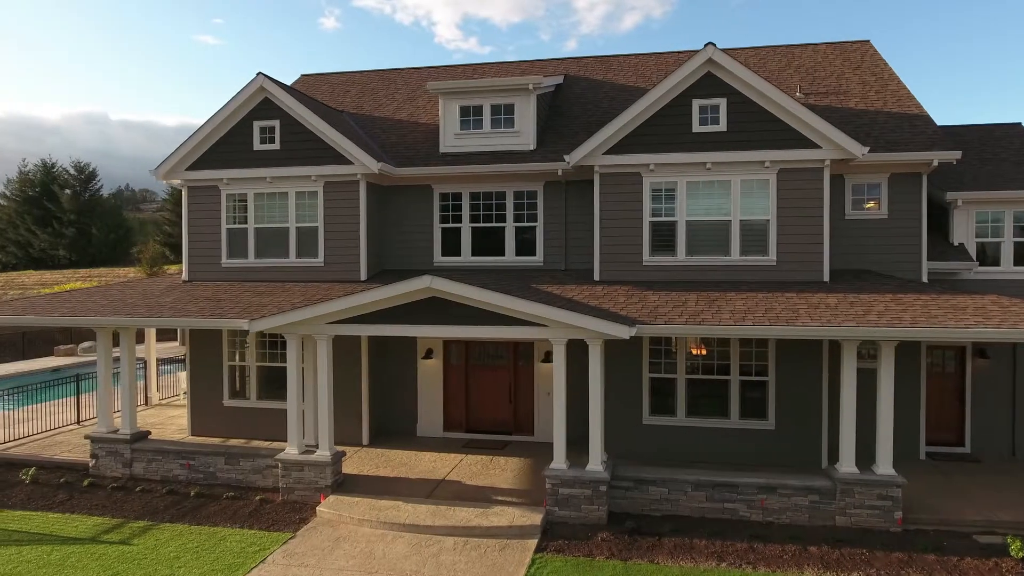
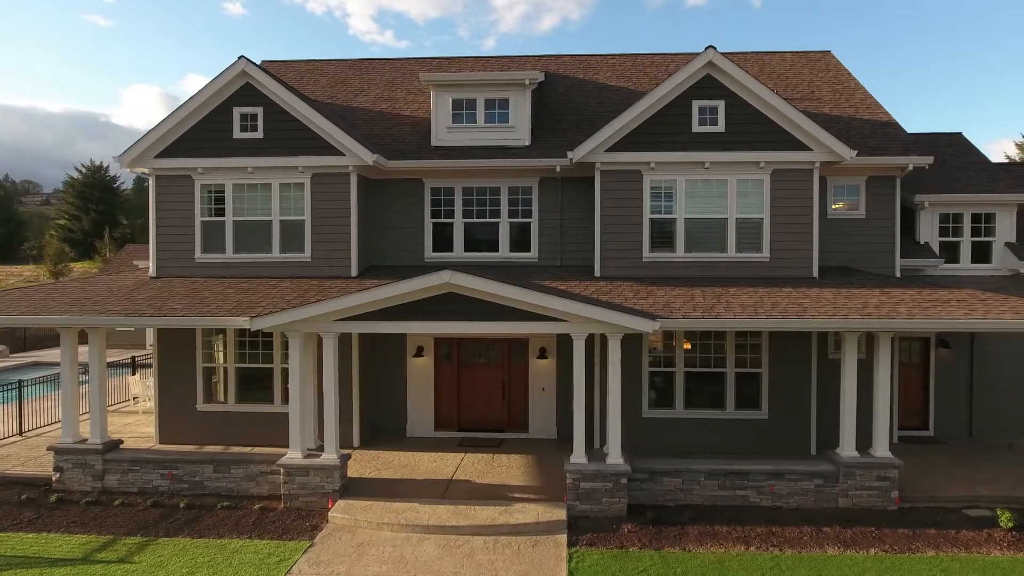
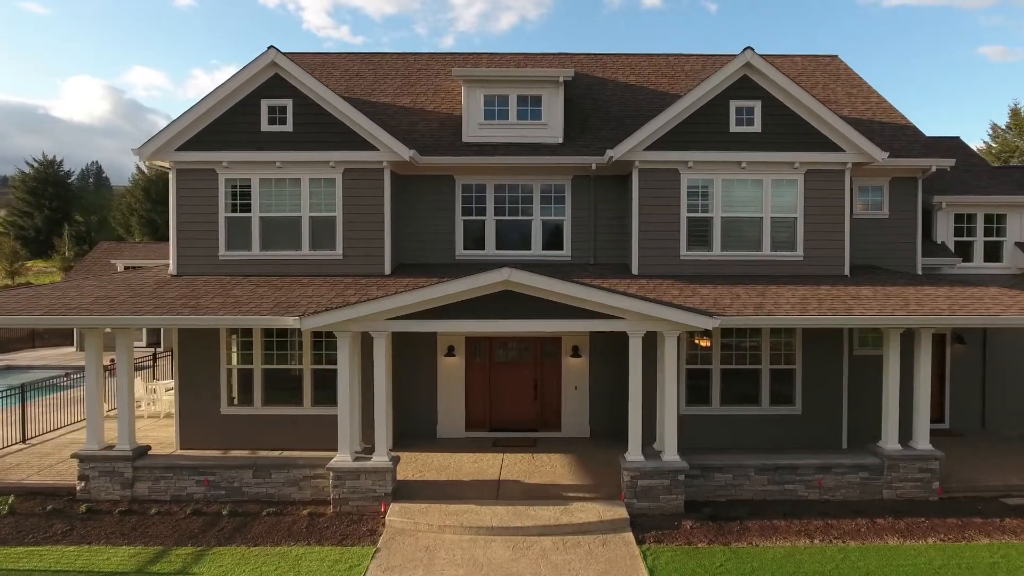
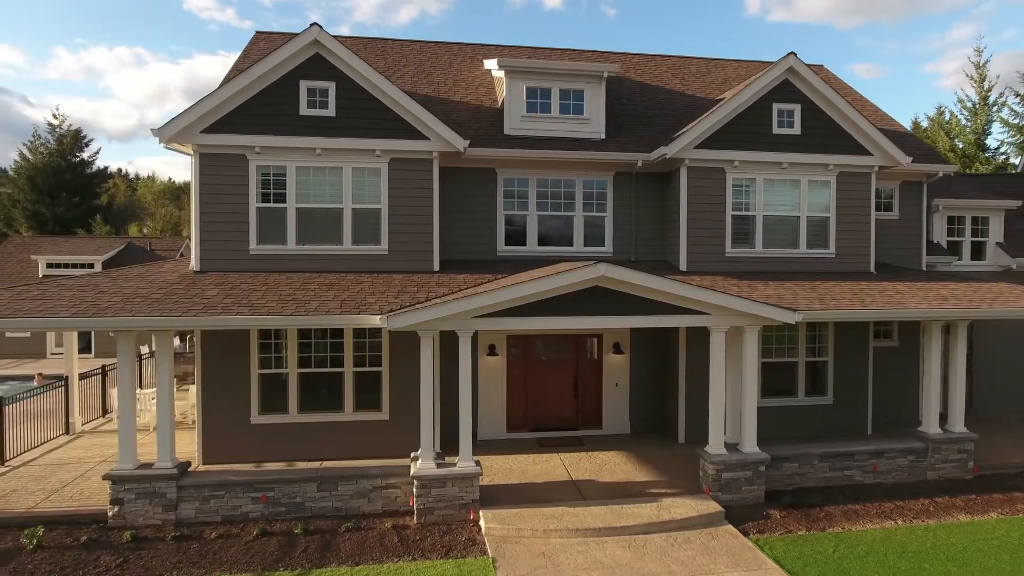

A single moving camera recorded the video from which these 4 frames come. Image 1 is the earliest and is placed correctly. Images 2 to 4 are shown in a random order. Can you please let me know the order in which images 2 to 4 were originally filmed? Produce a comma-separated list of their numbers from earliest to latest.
2, 3, 4
